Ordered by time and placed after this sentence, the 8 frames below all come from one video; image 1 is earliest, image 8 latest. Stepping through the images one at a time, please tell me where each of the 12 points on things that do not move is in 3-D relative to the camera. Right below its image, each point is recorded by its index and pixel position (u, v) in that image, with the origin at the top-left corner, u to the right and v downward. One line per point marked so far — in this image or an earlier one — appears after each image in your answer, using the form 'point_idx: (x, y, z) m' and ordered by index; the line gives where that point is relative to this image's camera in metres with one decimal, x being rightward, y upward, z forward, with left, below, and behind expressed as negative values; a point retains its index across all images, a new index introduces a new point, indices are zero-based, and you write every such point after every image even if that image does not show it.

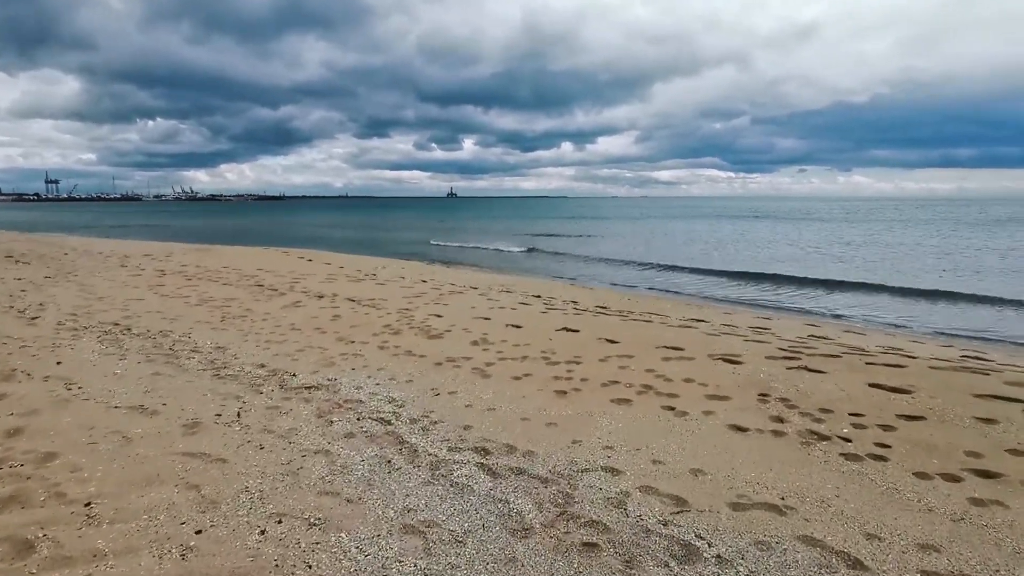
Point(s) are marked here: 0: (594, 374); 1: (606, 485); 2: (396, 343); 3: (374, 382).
0: (+0.8, -0.9, +5.6) m
1: (+0.6, -1.2, +3.5) m
2: (-1.5, -0.7, +7.0) m
3: (-1.4, -0.9, +5.6) m
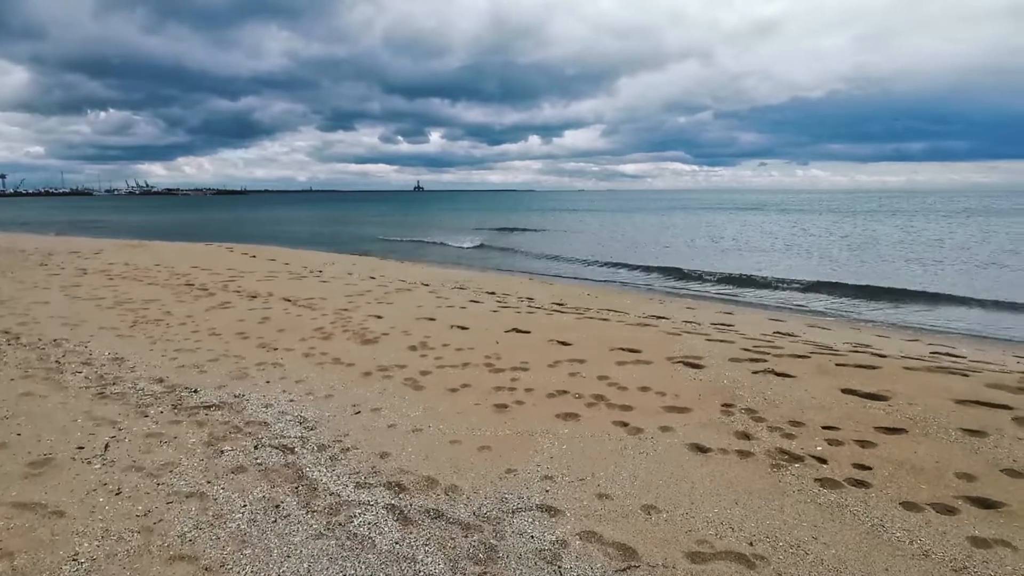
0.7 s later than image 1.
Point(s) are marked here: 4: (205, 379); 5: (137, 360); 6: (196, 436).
0: (+0.3, -0.9, +5.0) m
1: (+0.1, -1.2, +2.9) m
2: (-2.1, -0.7, +6.3) m
3: (-1.9, -1.0, +4.8) m
4: (-2.9, -0.9, +5.3) m
5: (-4.0, -0.8, +6.0) m
6: (-2.3, -1.1, +4.1) m
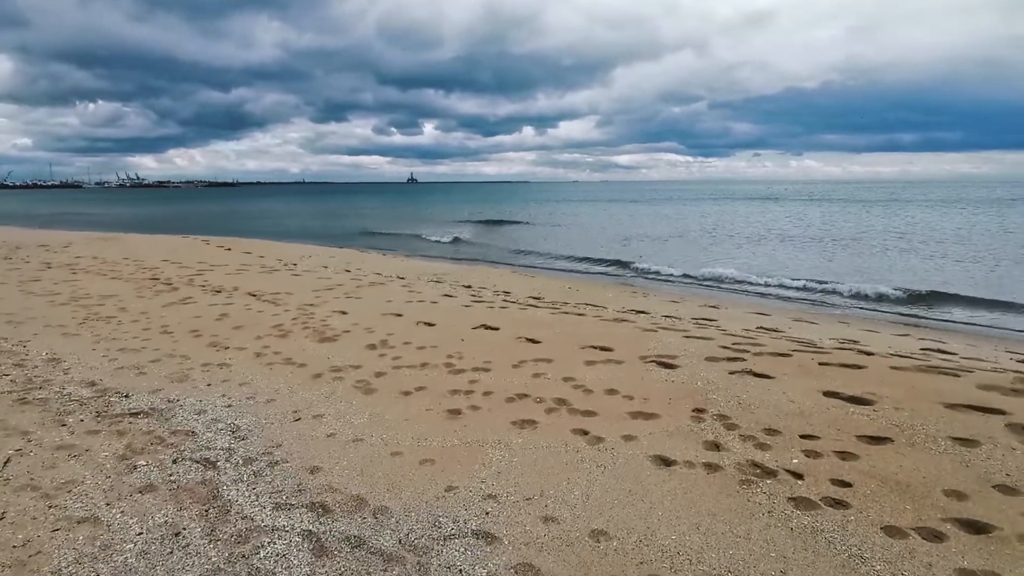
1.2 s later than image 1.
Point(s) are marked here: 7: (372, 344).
0: (-0.1, -0.8, +4.6) m
1: (-0.2, -1.2, +2.5) m
2: (-2.5, -0.6, +5.9) m
3: (-2.3, -0.9, +4.5) m
4: (-3.2, -0.8, +4.9) m
5: (-4.3, -0.7, +5.6) m
6: (-2.6, -1.0, +3.7) m
7: (-1.5, -0.6, +5.9) m
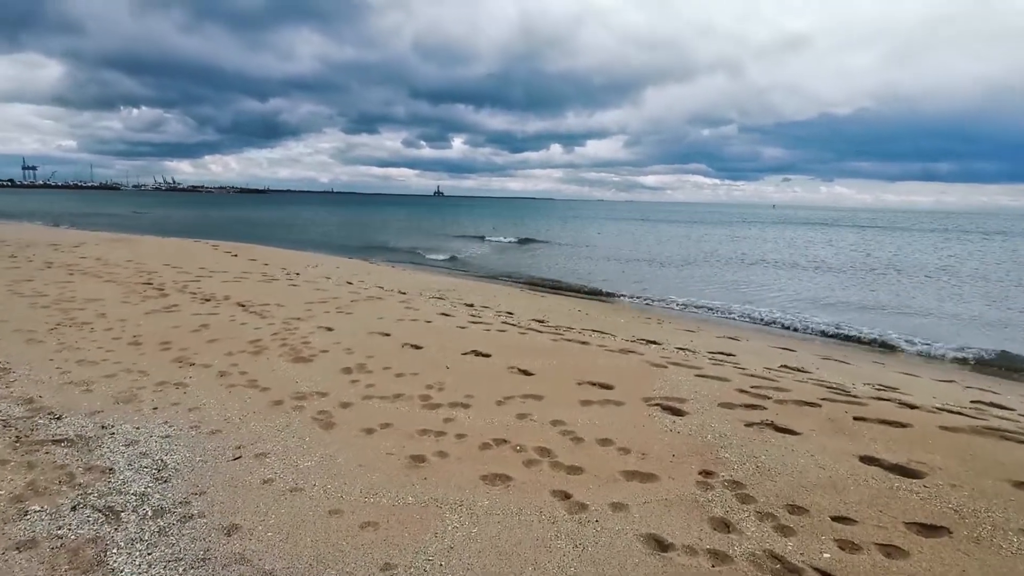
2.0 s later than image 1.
0: (-0.2, -1.0, +4.0) m
1: (-0.4, -1.3, +1.9) m
2: (-2.6, -0.8, +5.4) m
3: (-2.4, -1.0, +3.9) m
4: (-3.4, -0.9, +4.4) m
5: (-4.4, -0.8, +5.1) m
6: (-2.8, -1.1, +3.1) m
7: (-1.6, -0.8, +5.3) m
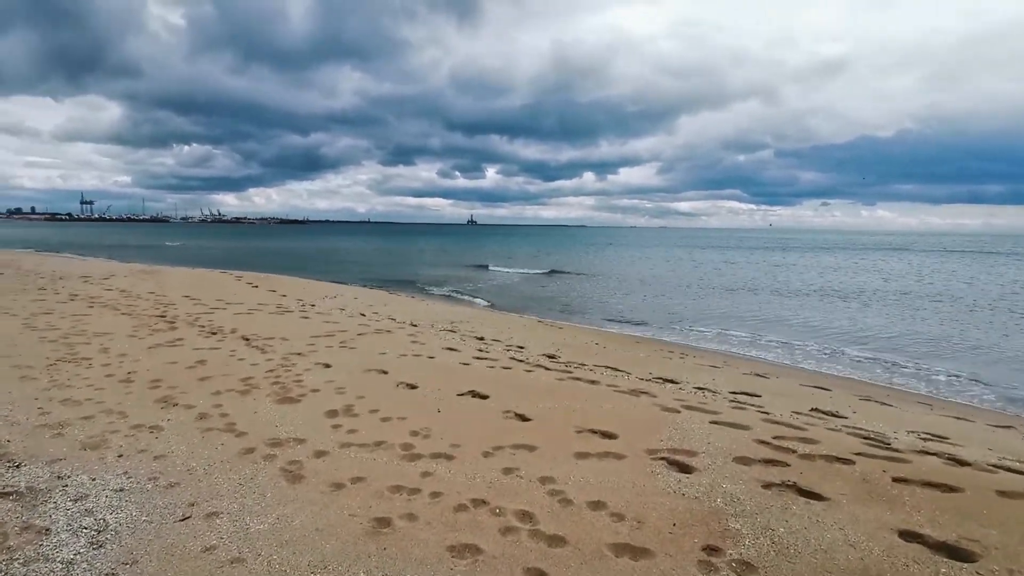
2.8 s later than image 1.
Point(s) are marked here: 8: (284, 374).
0: (-0.3, -1.3, +3.6) m
1: (-0.7, -1.5, +1.5) m
2: (-2.6, -1.1, +5.1) m
3: (-2.5, -1.3, +3.6) m
4: (-3.5, -1.2, +4.2) m
5: (-4.5, -1.1, +4.9) m
6: (-2.9, -1.3, +2.9) m
7: (-1.6, -1.1, +5.0) m
8: (-2.5, -1.0, +6.2) m
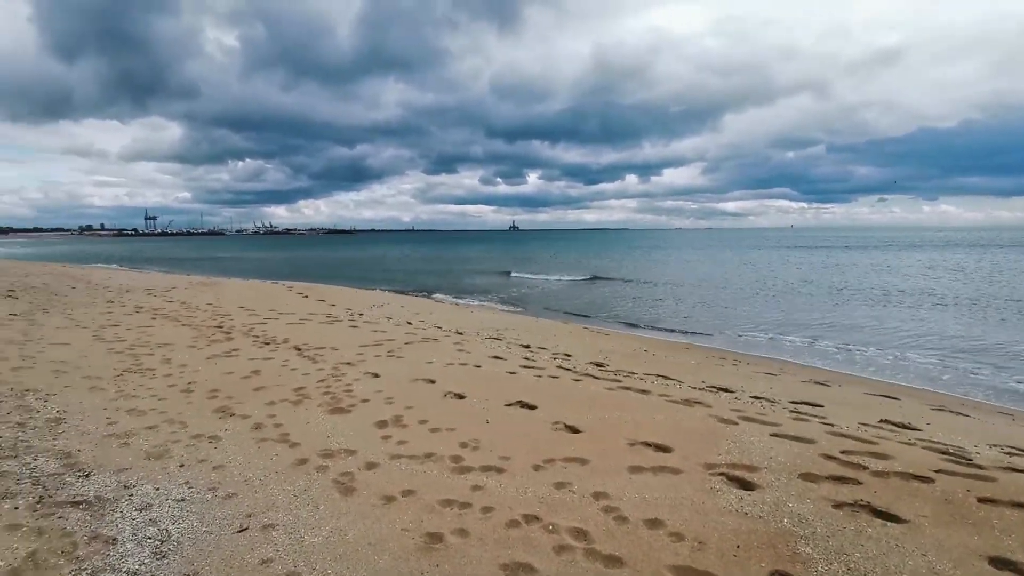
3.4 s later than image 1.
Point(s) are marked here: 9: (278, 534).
0: (0.0, -1.3, +3.5) m
1: (-0.5, -1.6, +1.4) m
2: (-2.1, -1.2, +5.2) m
3: (-2.2, -1.4, +3.7) m
4: (-3.1, -1.3, +4.4) m
5: (-4.0, -1.2, +5.2) m
6: (-2.7, -1.4, +3.0) m
7: (-1.2, -1.2, +5.0) m
8: (-2.0, -1.1, +6.3) m
9: (-1.3, -1.4, +3.2) m
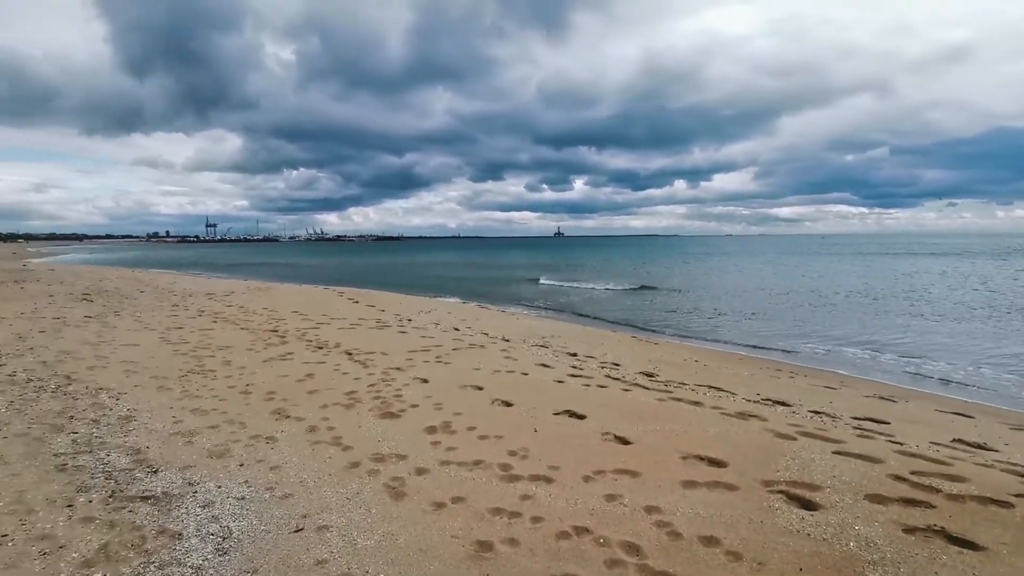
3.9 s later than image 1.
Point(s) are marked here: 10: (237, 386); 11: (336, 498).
0: (+0.3, -1.4, +3.5) m
1: (-0.3, -1.6, +1.4) m
2: (-1.7, -1.3, +5.3) m
3: (-1.9, -1.4, +3.9) m
4: (-2.7, -1.4, +4.6) m
5: (-3.6, -1.3, +5.5) m
6: (-2.4, -1.5, +3.2) m
7: (-0.7, -1.3, +5.1) m
8: (-1.5, -1.1, +6.5) m
9: (-1.1, -1.4, +3.3) m
10: (-3.3, -1.2, +6.8) m
11: (-1.2, -1.4, +3.8) m
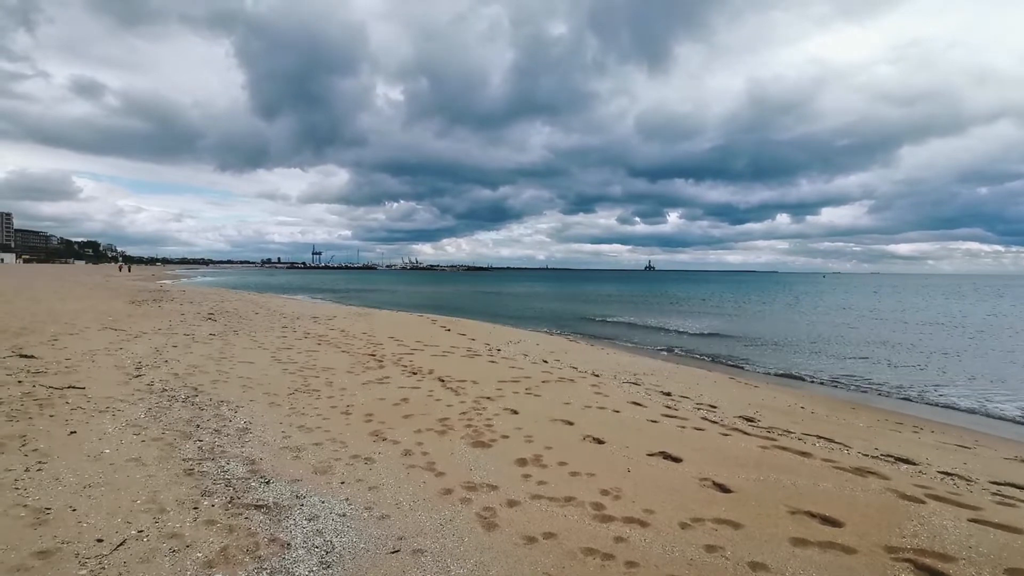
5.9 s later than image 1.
0: (+0.8, -1.6, +3.4) m
1: (-0.1, -1.7, +1.4) m
2: (-0.8, -1.6, +5.5) m
3: (-1.2, -1.6, +4.1) m
4: (-1.9, -1.6, +4.9) m
5: (-2.7, -1.5, +5.9) m
6: (-1.8, -1.6, +3.5) m
7: (+0.1, -1.5, +5.1) m
8: (-0.4, -1.5, +6.6) m
9: (-0.5, -1.6, +3.4) m
10: (-2.2, -1.5, +7.2) m
11: (-0.6, -1.6, +3.9) m
